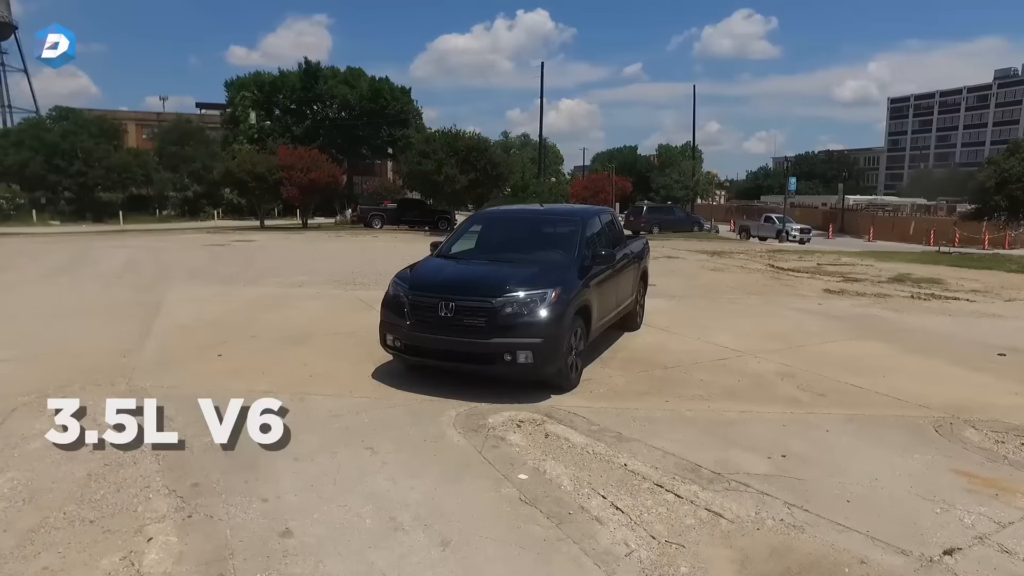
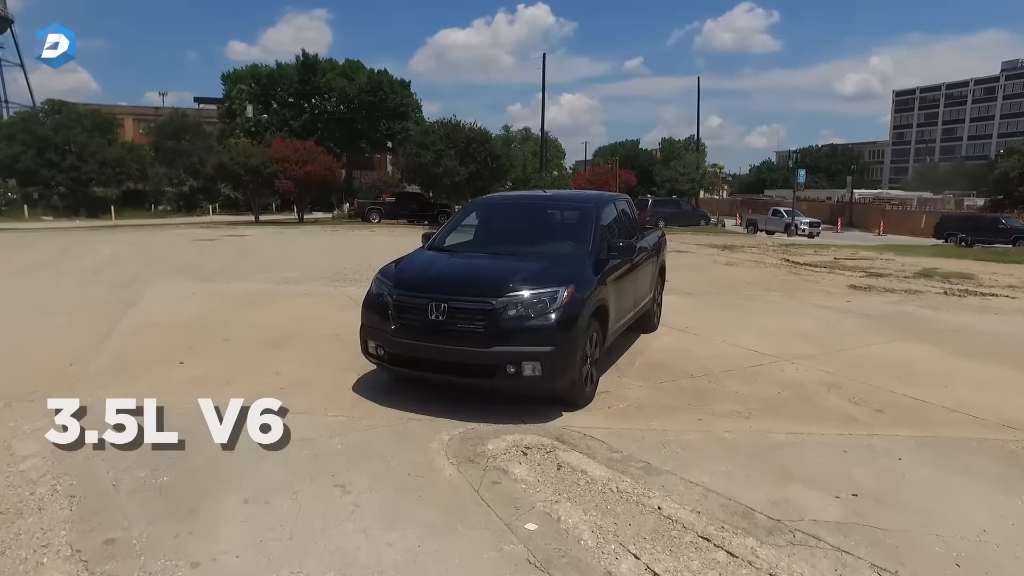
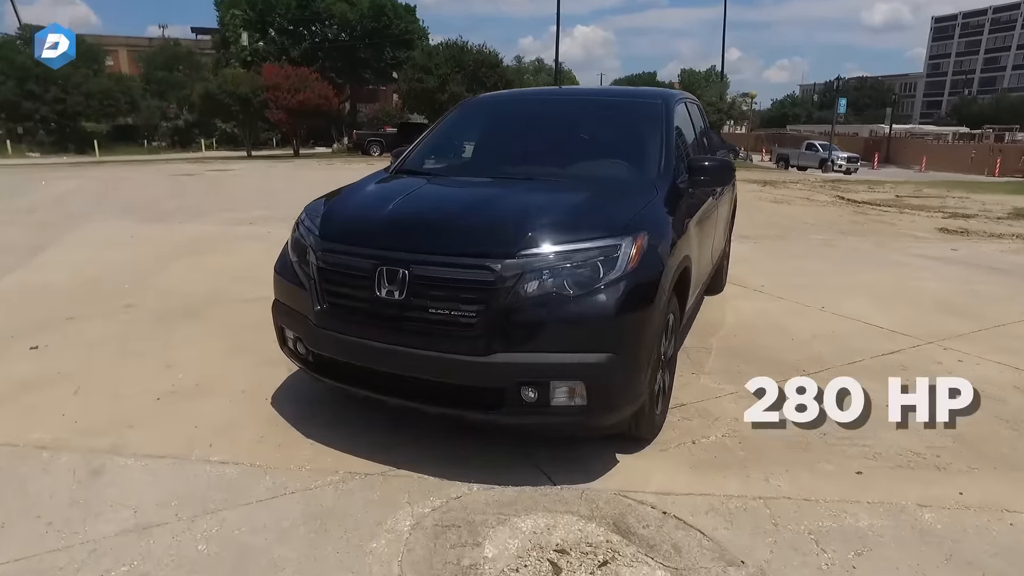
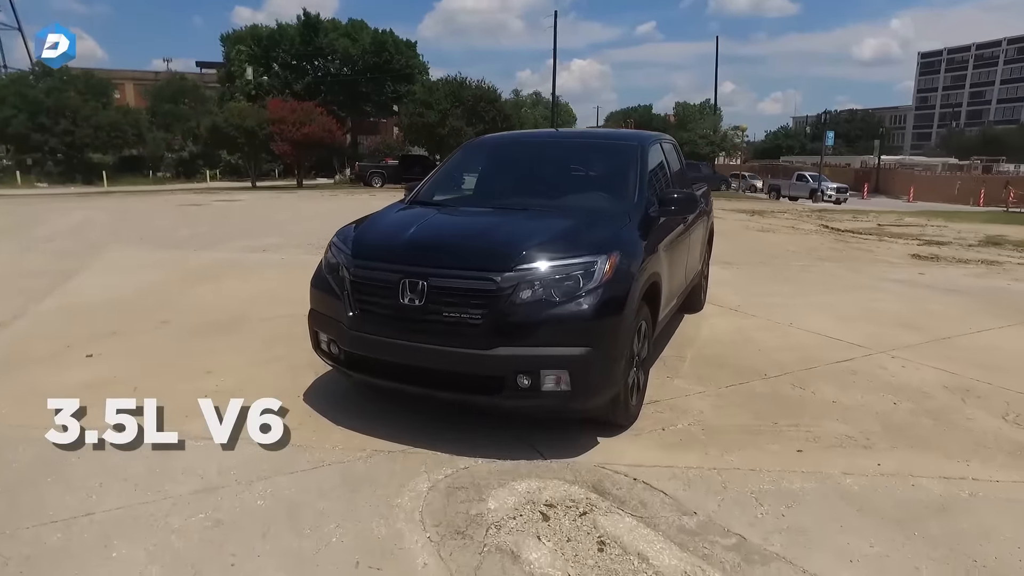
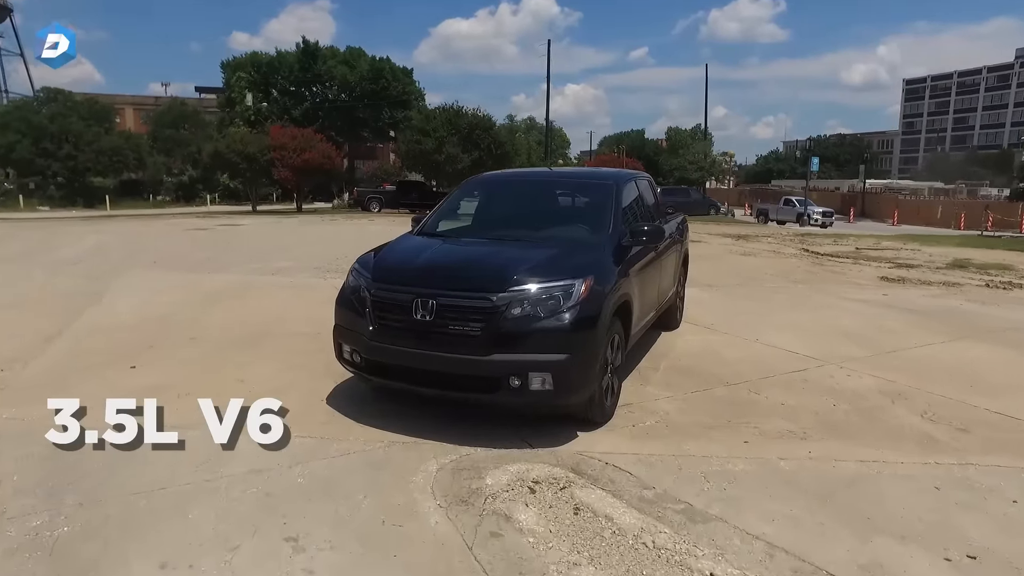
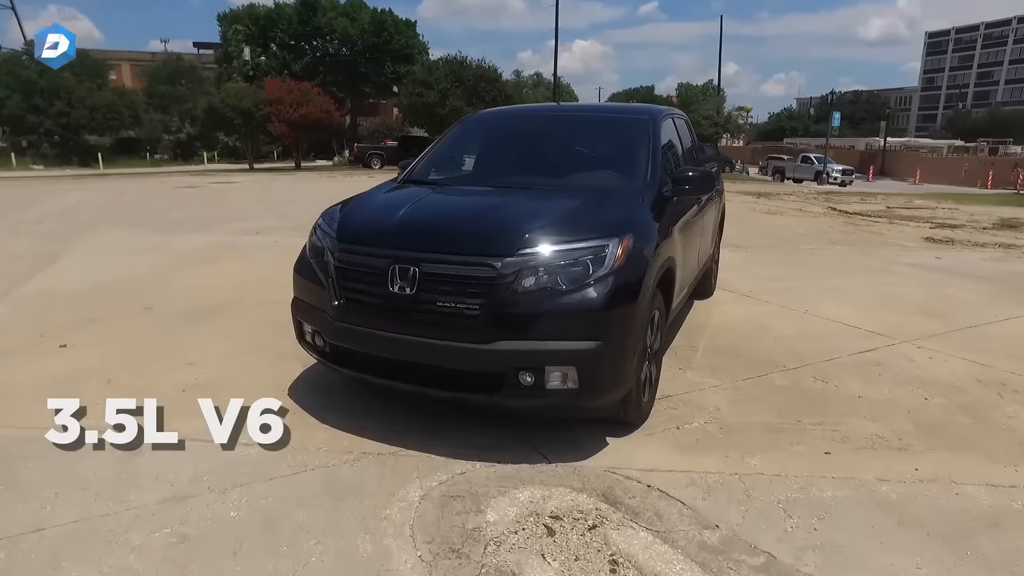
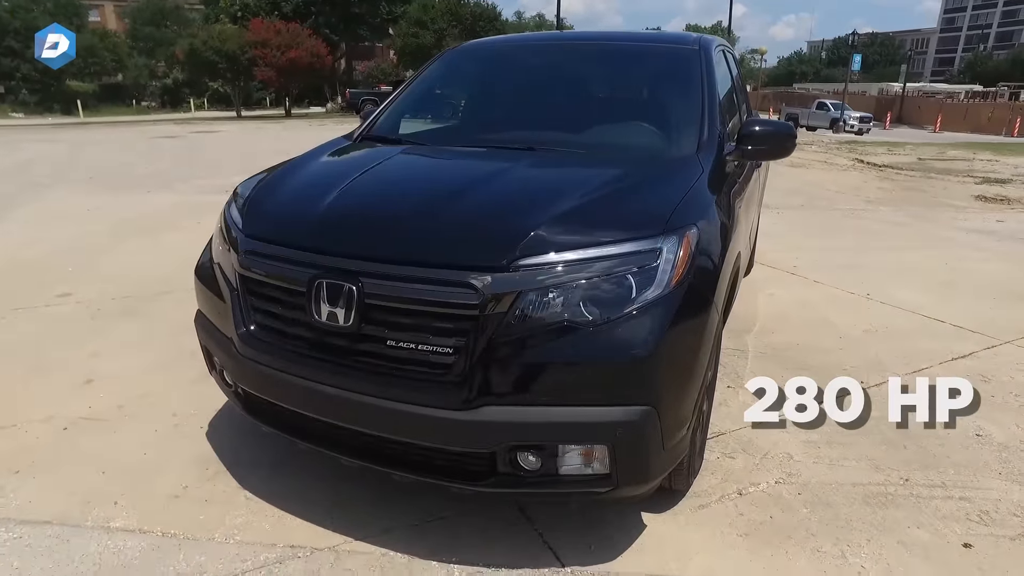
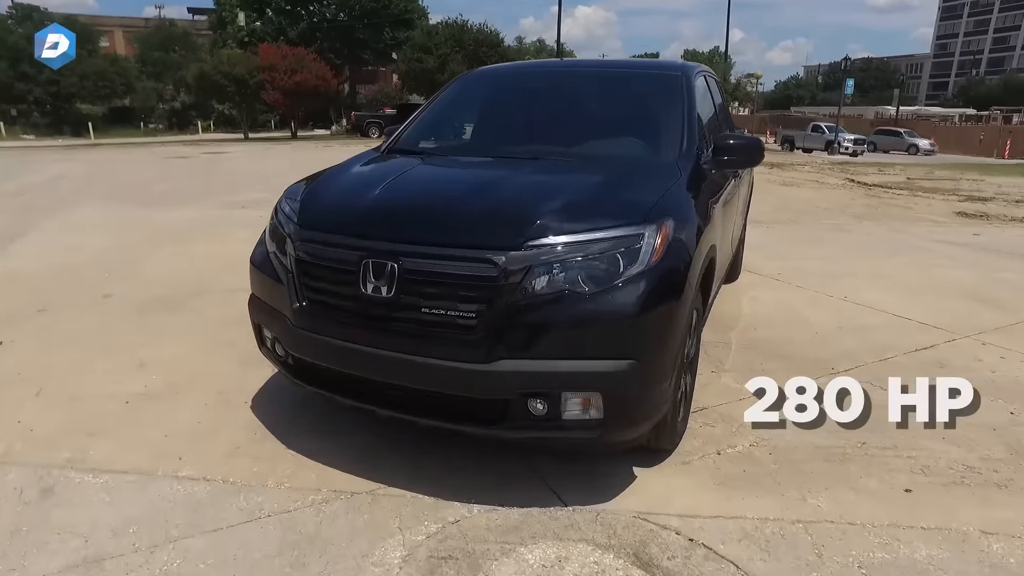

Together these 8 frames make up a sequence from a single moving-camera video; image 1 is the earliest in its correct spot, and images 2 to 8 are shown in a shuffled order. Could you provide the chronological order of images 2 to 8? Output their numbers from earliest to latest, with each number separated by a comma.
2, 5, 4, 6, 3, 8, 7
